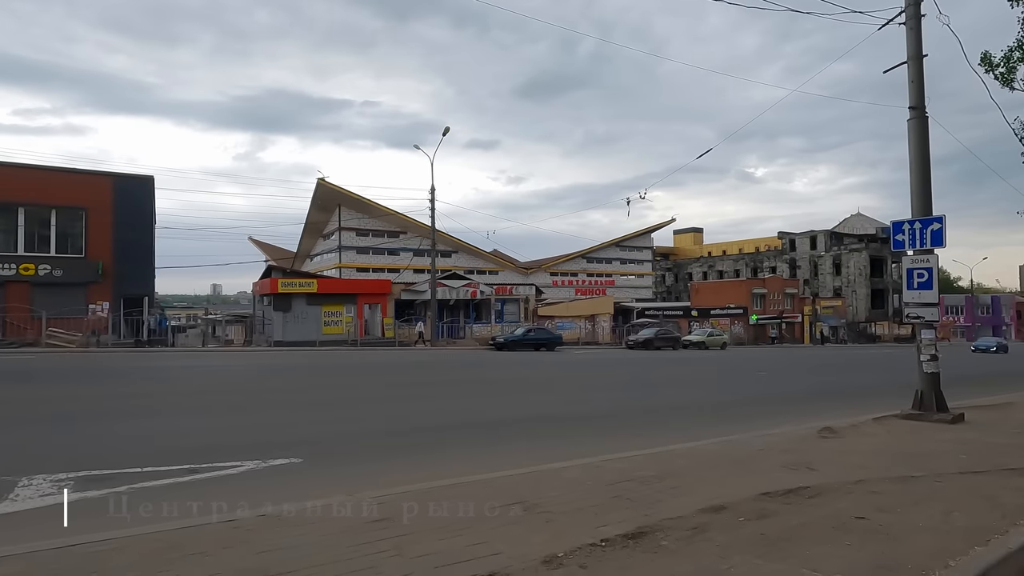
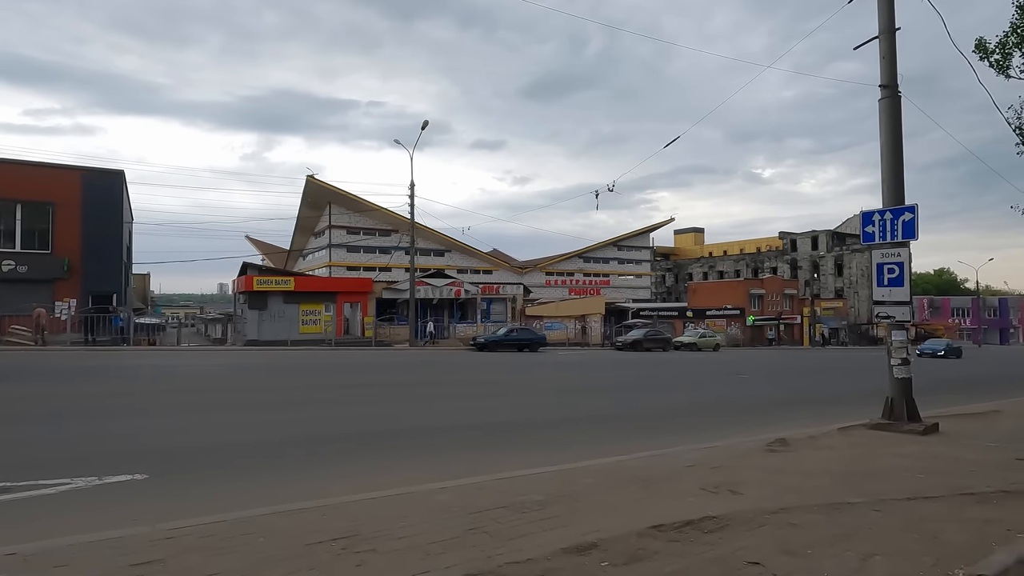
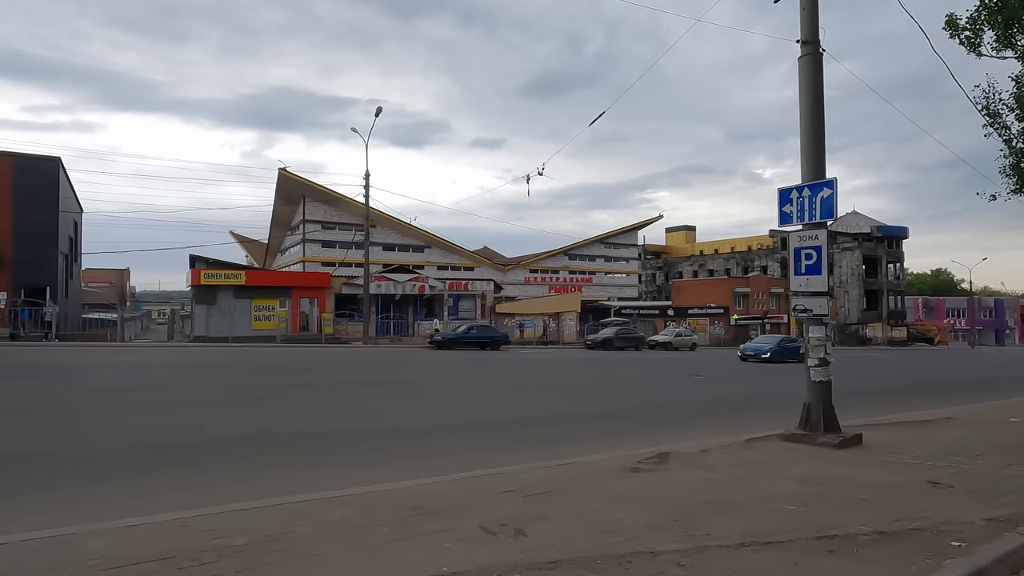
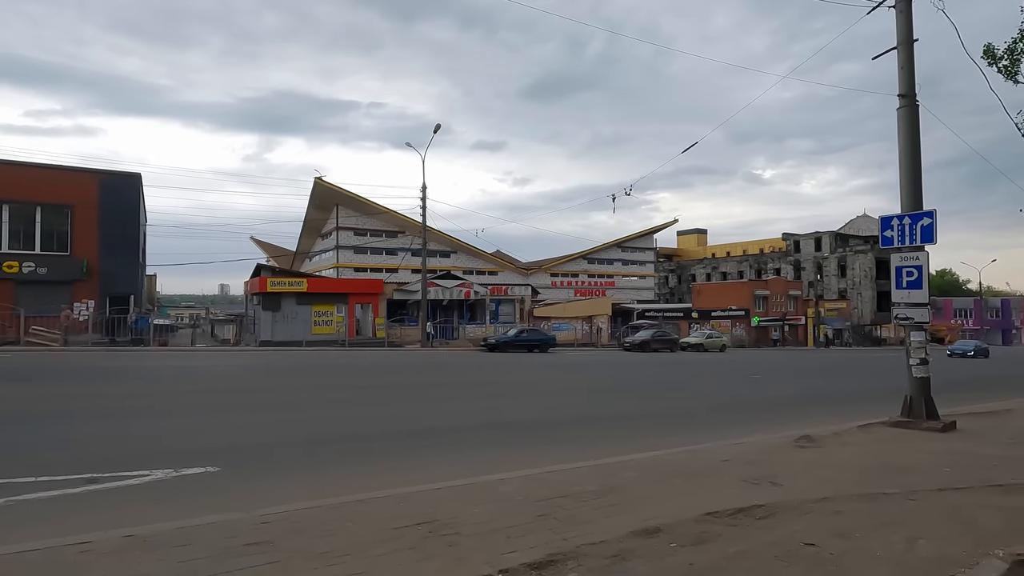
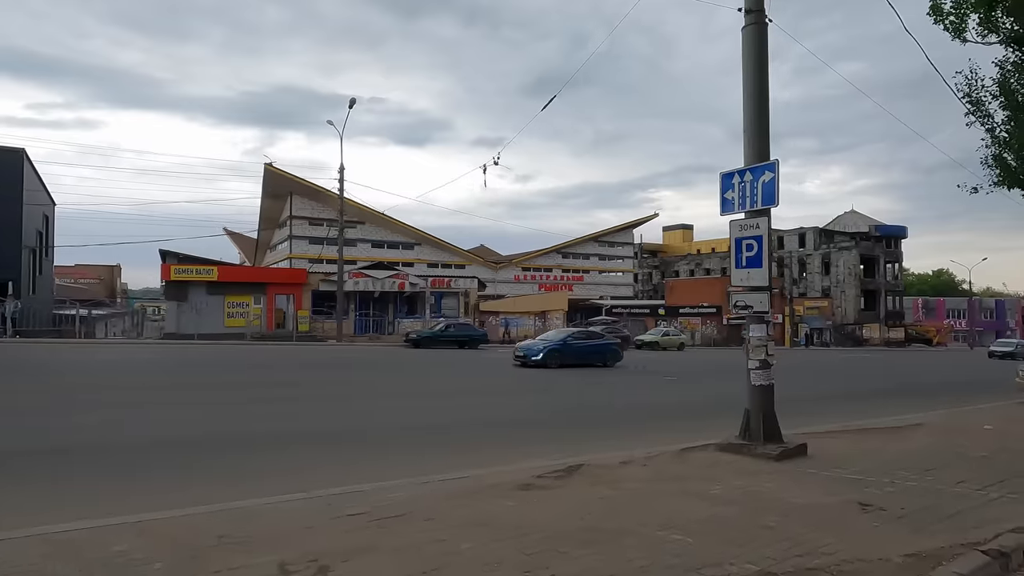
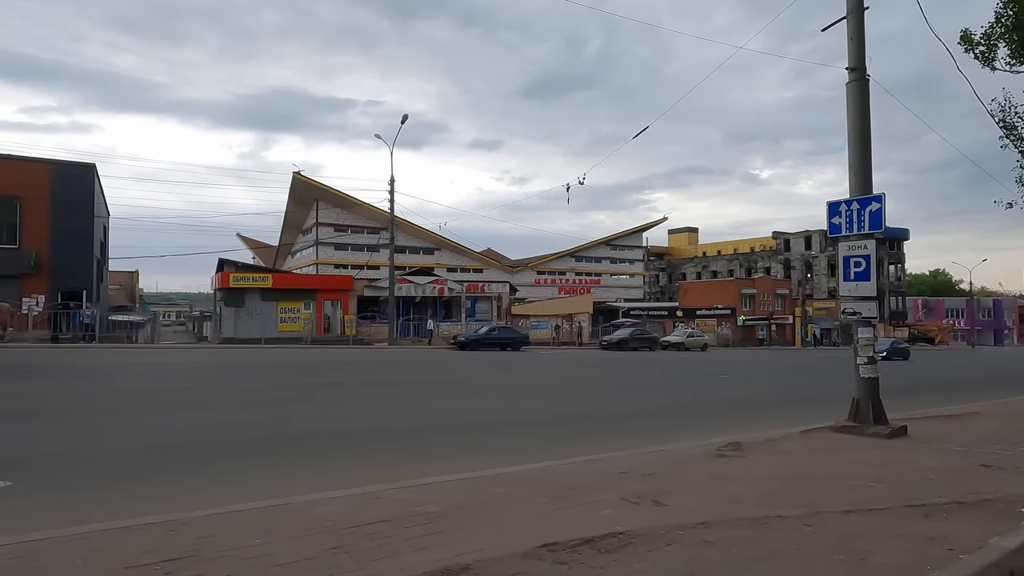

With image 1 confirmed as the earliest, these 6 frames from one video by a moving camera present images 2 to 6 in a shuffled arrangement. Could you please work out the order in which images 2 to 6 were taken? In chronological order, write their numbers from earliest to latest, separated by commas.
4, 2, 6, 3, 5
